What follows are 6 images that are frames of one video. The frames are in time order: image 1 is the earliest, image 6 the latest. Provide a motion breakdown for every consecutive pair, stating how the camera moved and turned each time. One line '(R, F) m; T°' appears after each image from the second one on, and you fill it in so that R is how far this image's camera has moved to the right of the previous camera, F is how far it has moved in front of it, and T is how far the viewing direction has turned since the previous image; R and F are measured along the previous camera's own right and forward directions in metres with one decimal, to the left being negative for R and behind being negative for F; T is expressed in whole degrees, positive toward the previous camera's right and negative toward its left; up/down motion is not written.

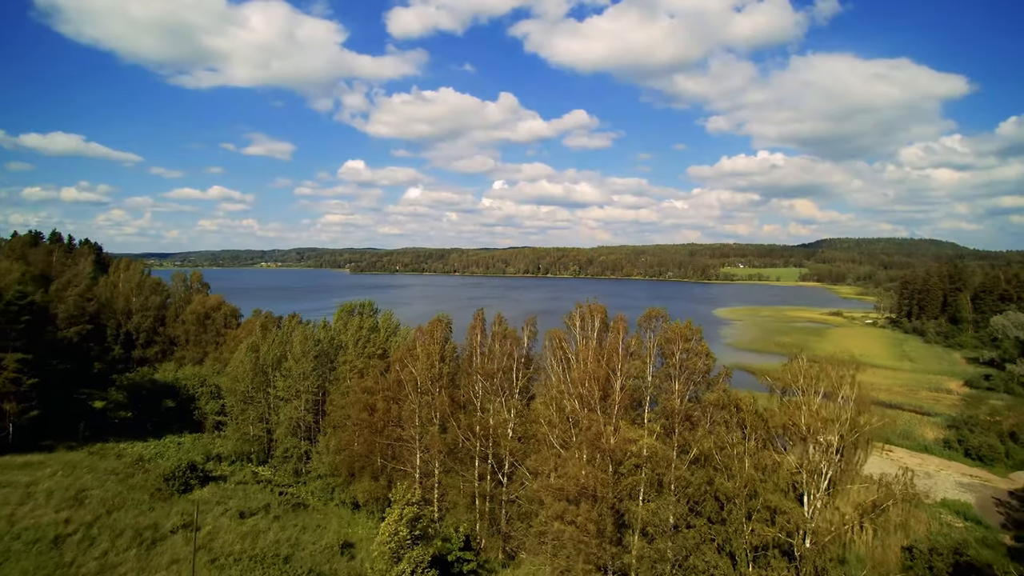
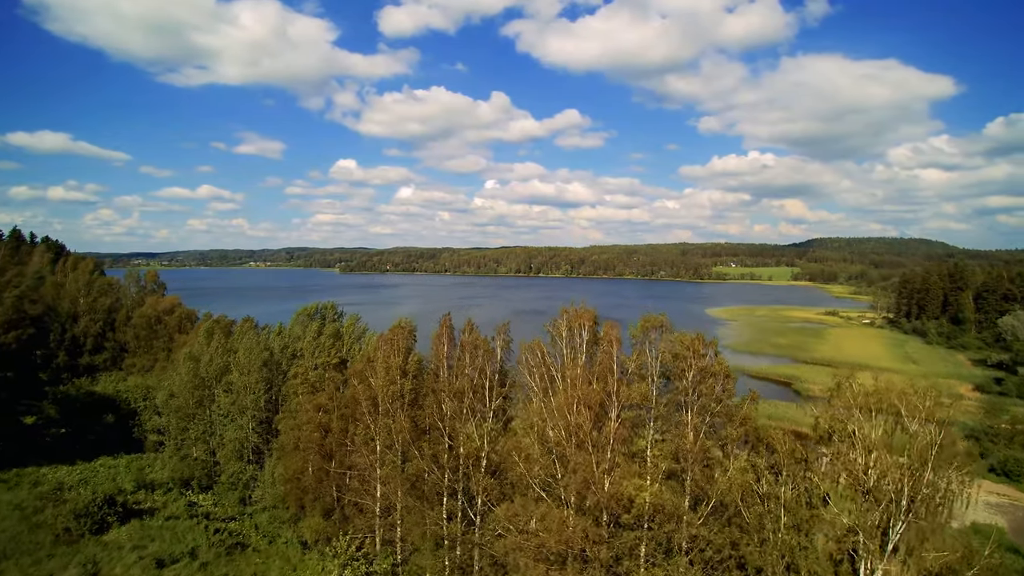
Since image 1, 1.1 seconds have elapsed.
(+0.5, +2.7) m; +1°
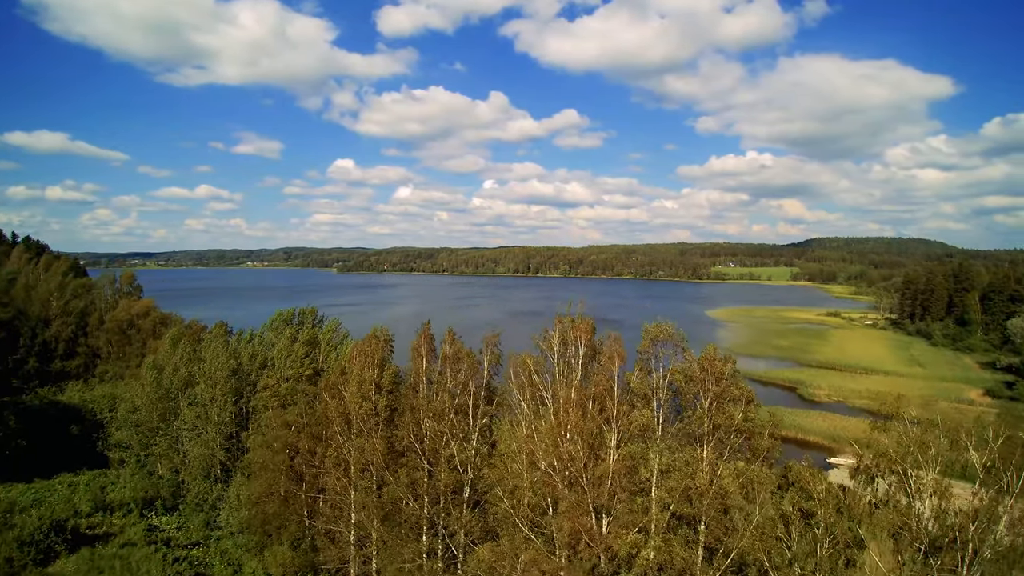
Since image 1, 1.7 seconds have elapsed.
(+0.3, +1.4) m; 0°
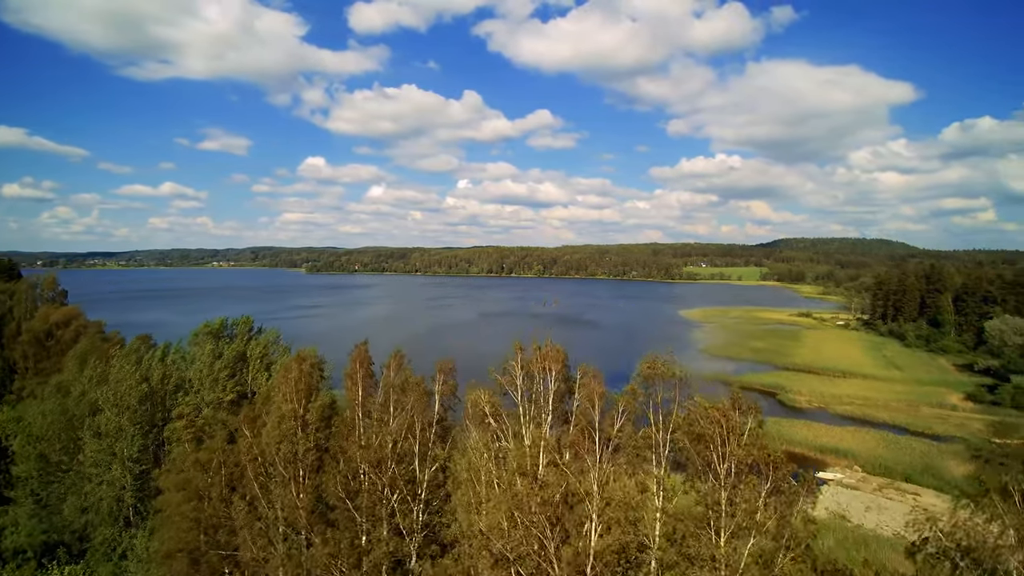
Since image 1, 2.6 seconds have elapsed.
(+0.3, +2.5) m; +3°
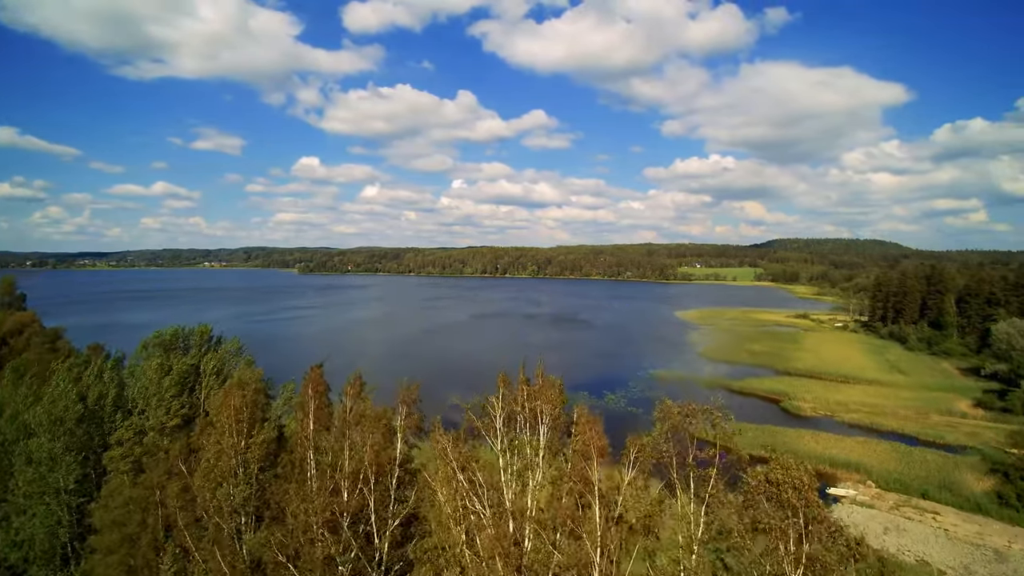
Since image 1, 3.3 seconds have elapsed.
(+0.2, +1.8) m; +1°
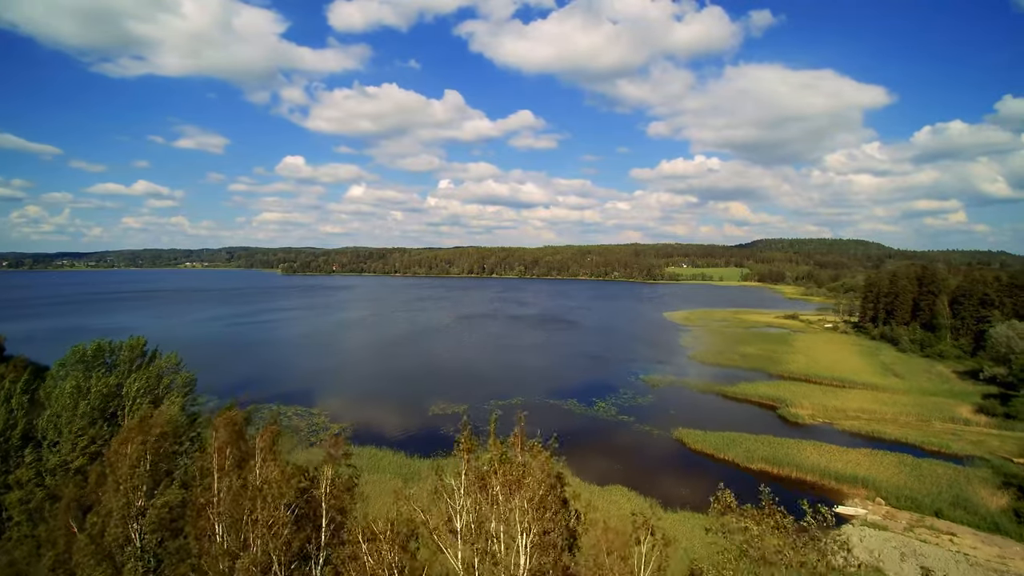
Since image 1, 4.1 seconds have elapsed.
(+0.2, +2.1) m; +1°
